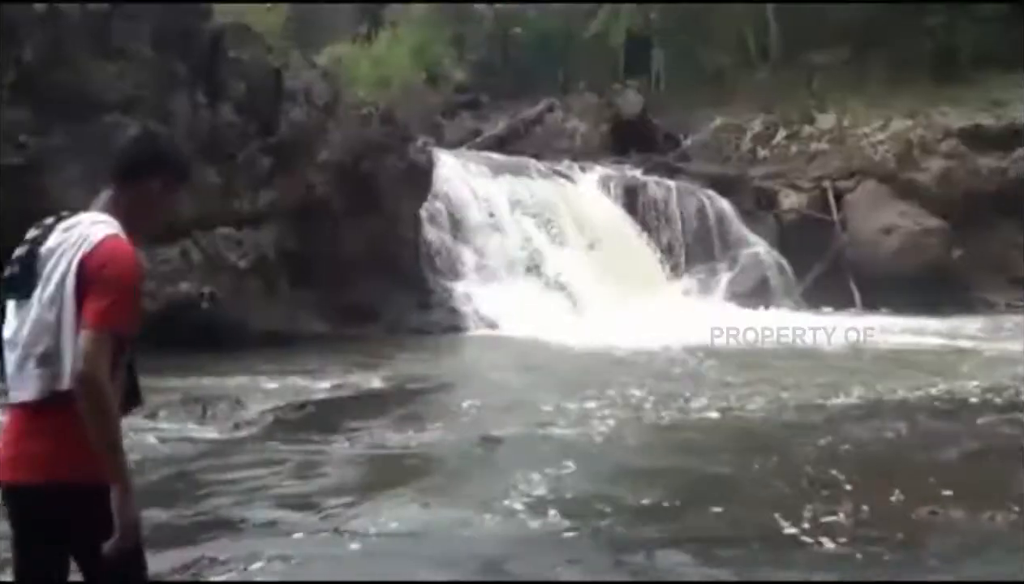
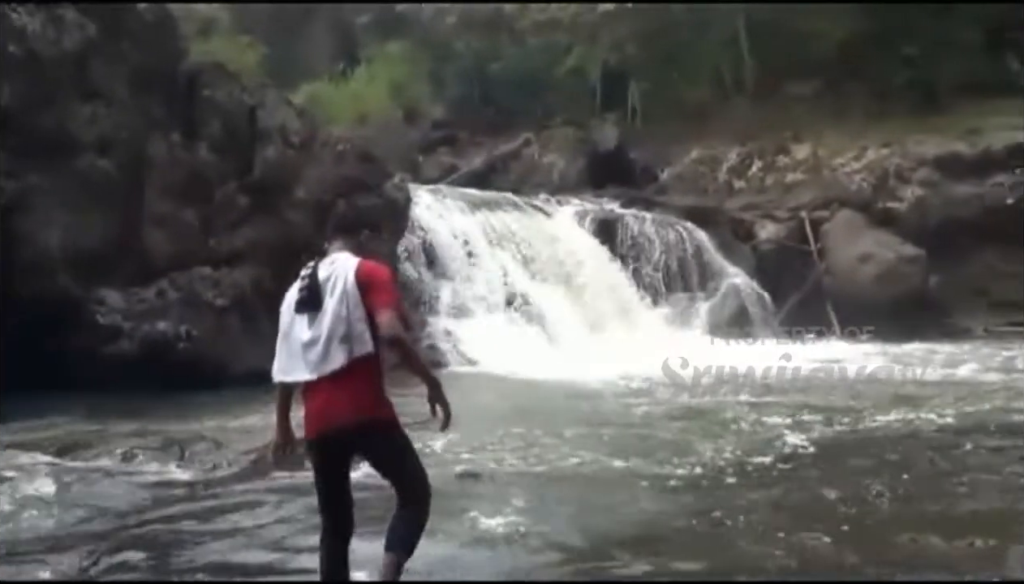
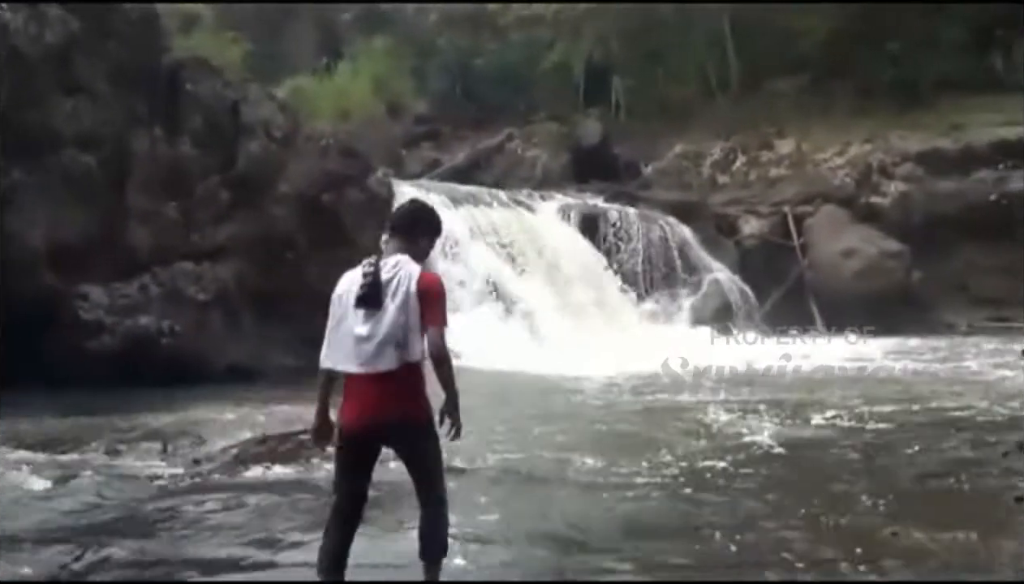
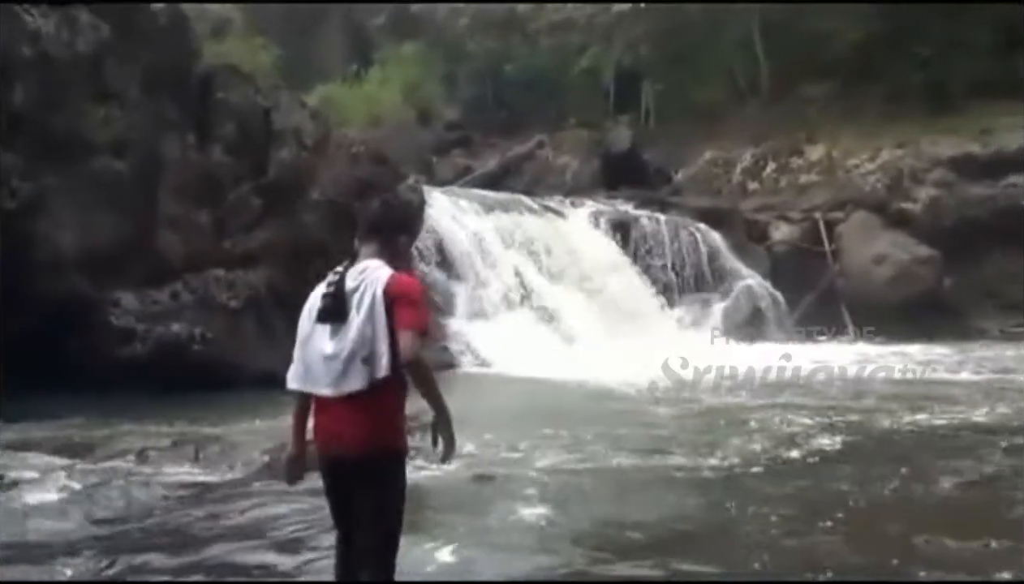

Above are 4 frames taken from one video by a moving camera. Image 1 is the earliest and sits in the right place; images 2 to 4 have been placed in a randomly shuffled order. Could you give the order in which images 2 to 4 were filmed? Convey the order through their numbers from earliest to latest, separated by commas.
4, 2, 3
